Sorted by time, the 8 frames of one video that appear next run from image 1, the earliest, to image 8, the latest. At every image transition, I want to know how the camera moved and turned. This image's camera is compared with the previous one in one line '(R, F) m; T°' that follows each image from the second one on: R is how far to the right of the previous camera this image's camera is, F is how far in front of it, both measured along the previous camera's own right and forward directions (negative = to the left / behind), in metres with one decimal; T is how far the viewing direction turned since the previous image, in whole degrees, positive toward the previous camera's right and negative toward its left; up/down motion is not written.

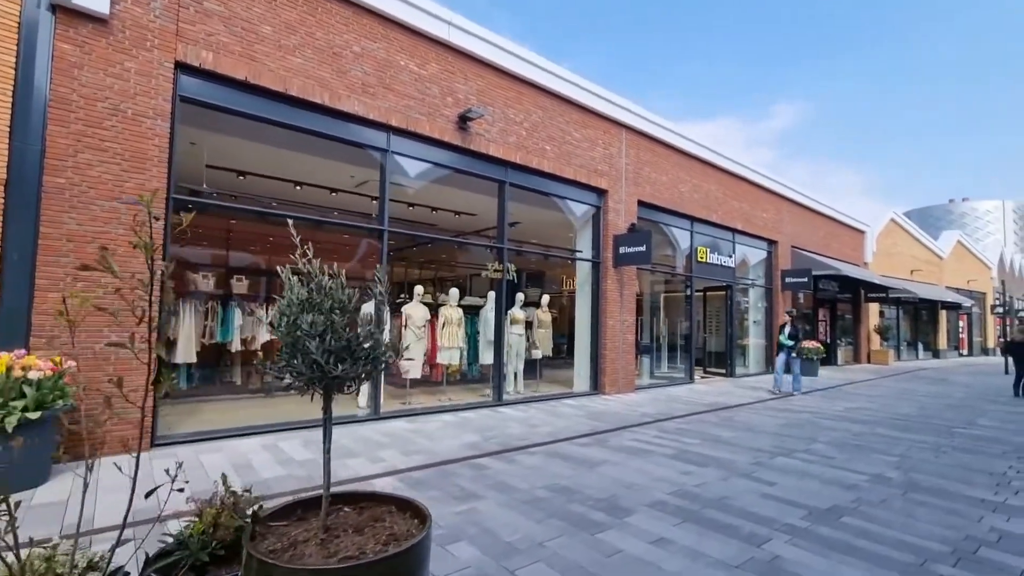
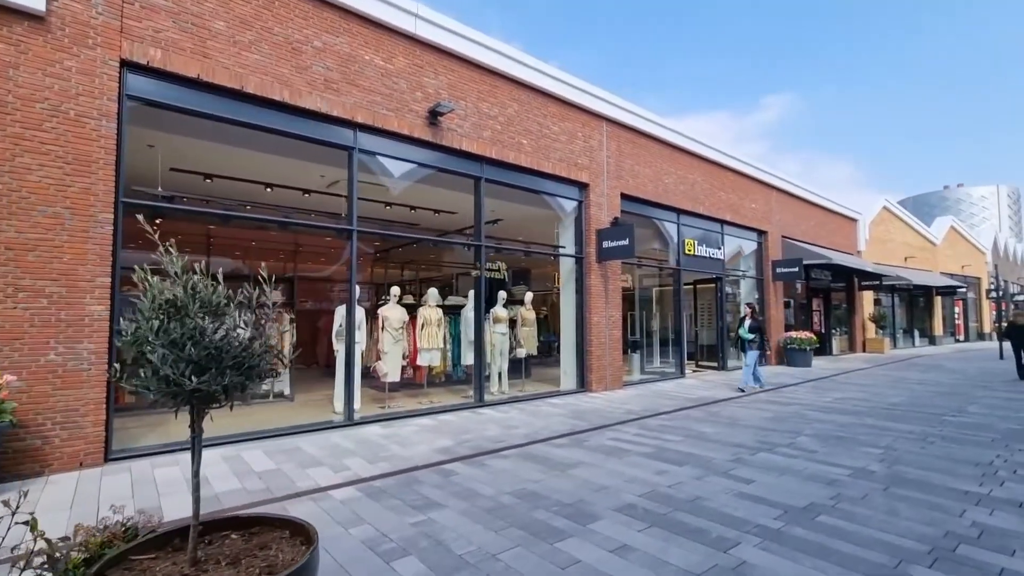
(+0.4, +0.2) m; 0°
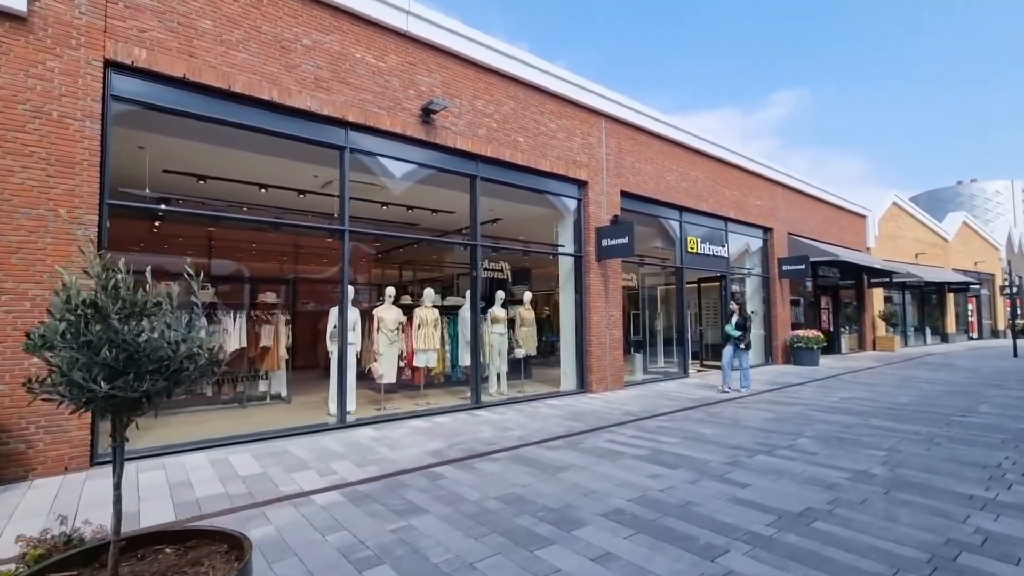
(+0.2, +0.1) m; -1°
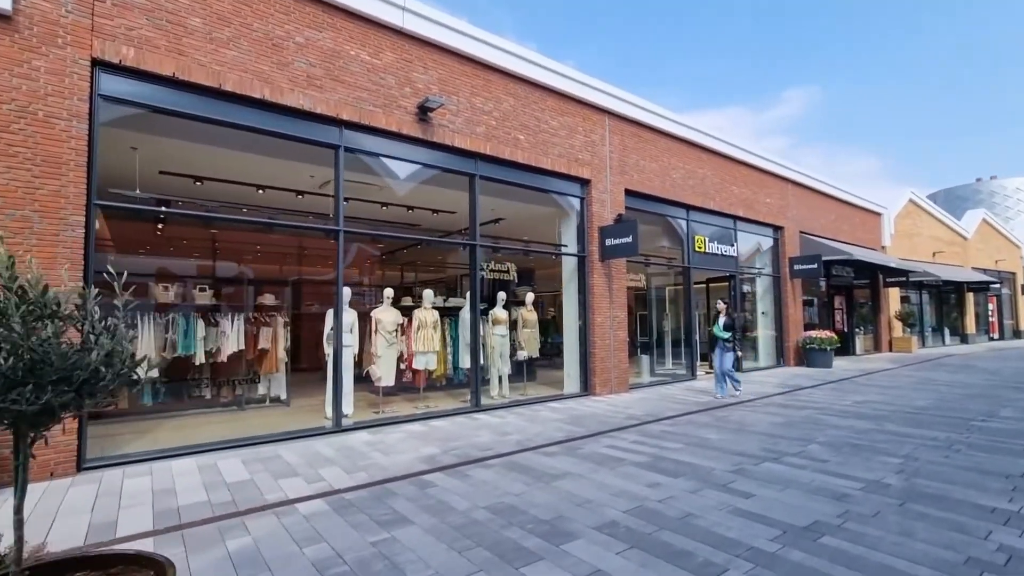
(+0.2, +0.2) m; -1°
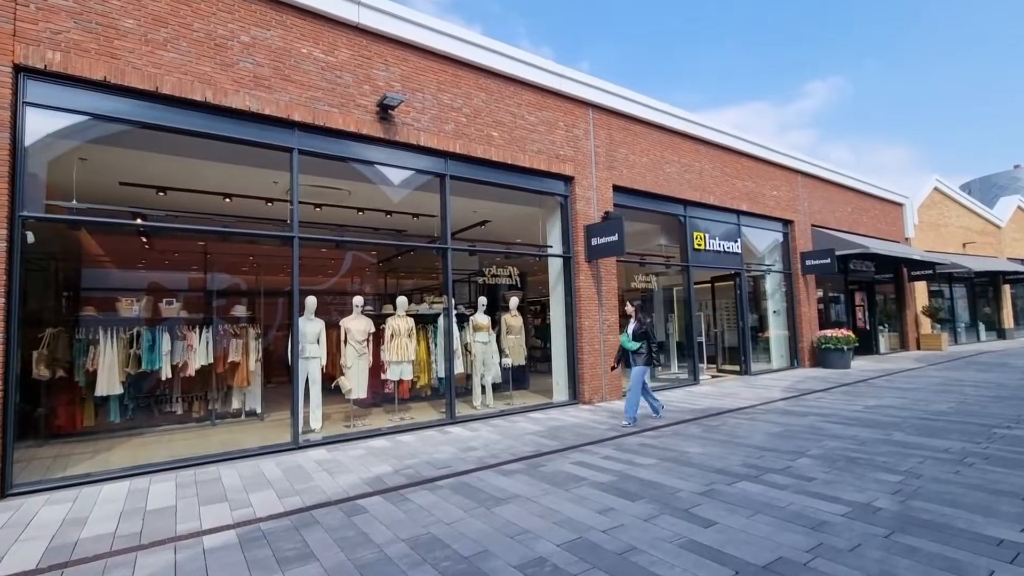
(+0.8, +0.5) m; -3°
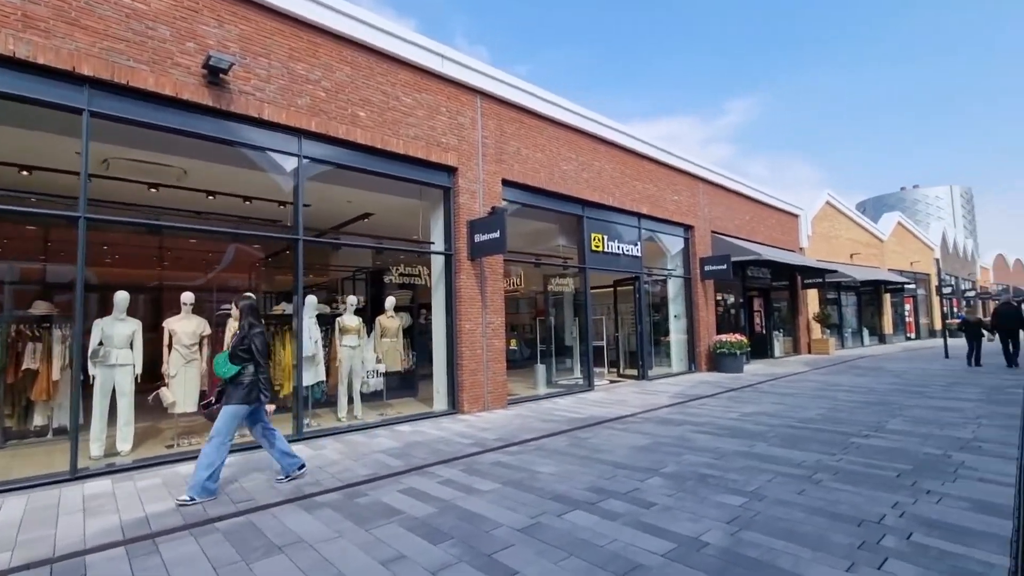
(+1.2, +0.7) m; +7°
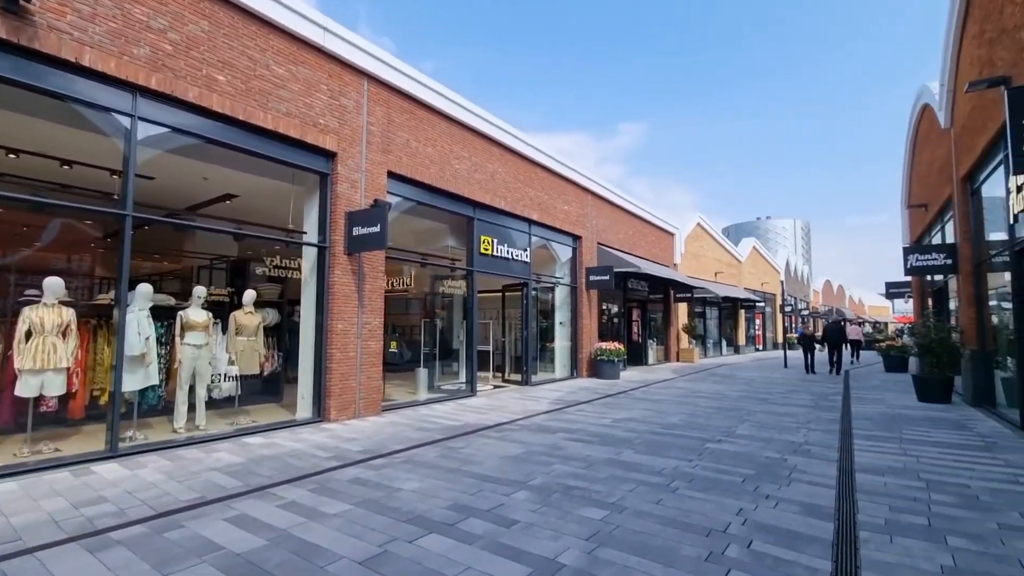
(+0.3, +0.3) m; +12°
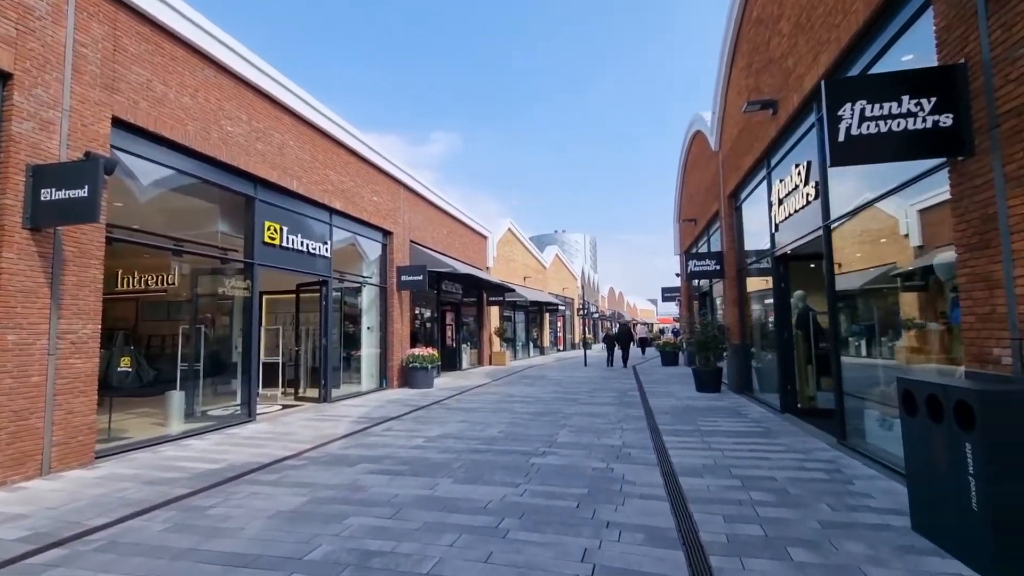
(+0.2, +1.2) m; +22°
